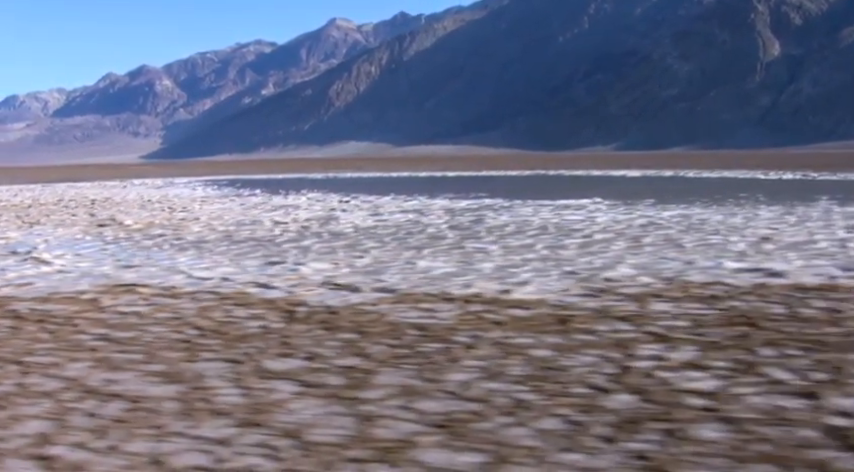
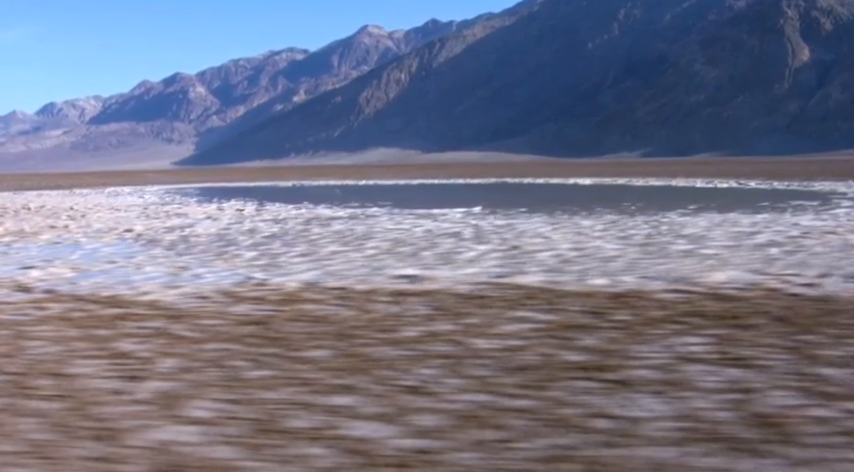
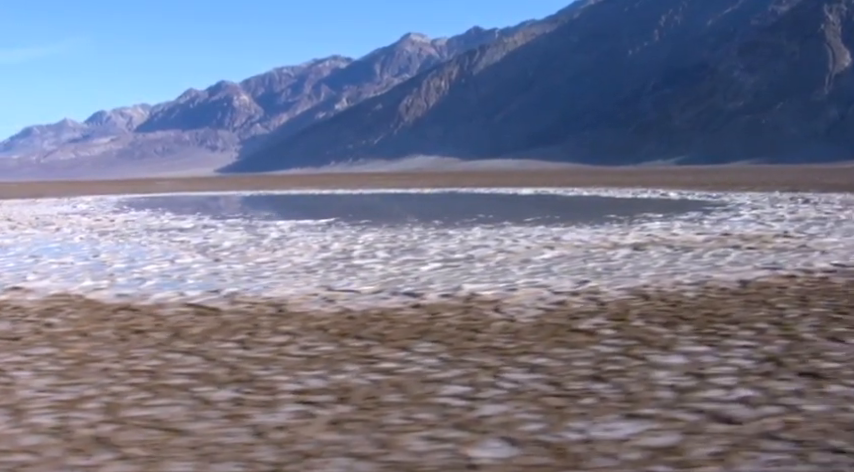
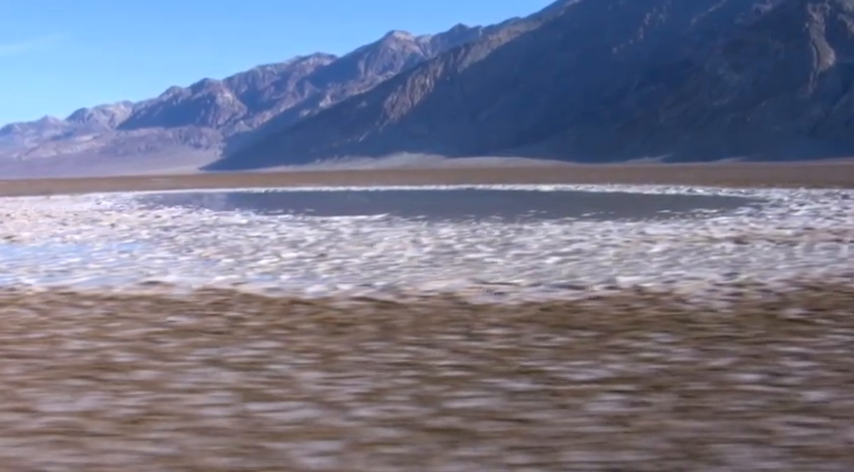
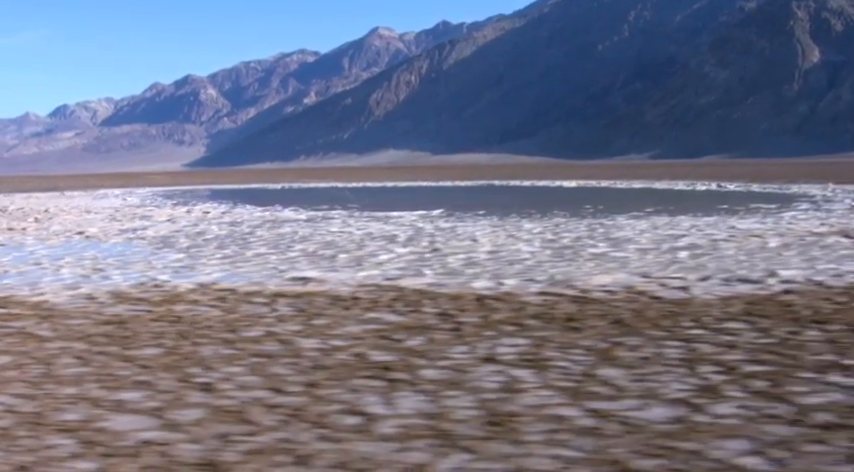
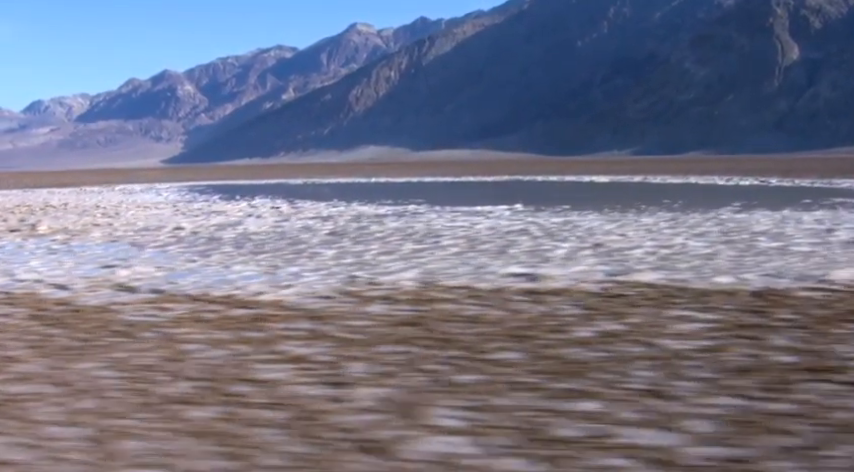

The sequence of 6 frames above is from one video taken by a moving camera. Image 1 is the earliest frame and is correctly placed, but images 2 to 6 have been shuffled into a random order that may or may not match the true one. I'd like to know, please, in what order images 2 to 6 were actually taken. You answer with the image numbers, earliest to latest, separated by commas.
6, 2, 5, 4, 3
